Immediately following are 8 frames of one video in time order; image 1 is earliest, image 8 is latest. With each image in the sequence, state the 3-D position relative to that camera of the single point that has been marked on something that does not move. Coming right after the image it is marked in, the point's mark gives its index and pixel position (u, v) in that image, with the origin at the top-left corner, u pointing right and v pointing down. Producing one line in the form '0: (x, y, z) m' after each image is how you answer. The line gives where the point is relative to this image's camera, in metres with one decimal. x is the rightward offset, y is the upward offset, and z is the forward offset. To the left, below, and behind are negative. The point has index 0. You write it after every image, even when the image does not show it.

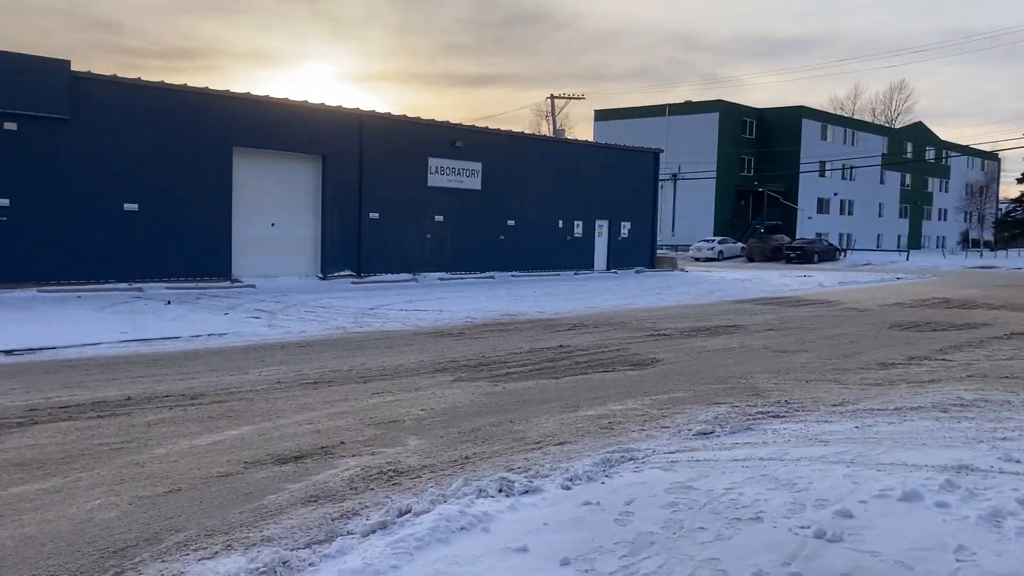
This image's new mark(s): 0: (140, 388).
0: (-4.2, -1.1, +10.2) m
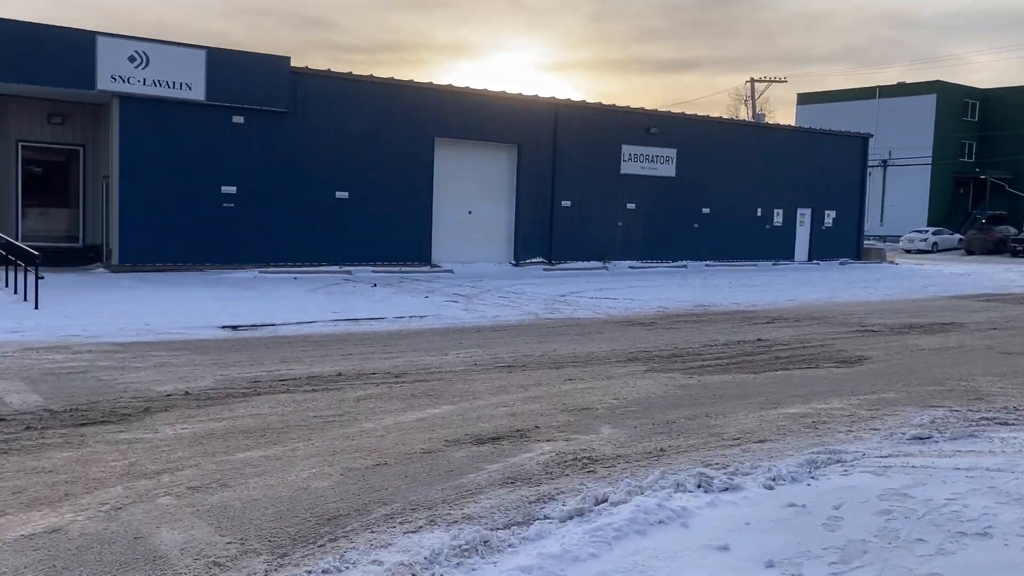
0: (-1.9, -0.9, +10.8) m
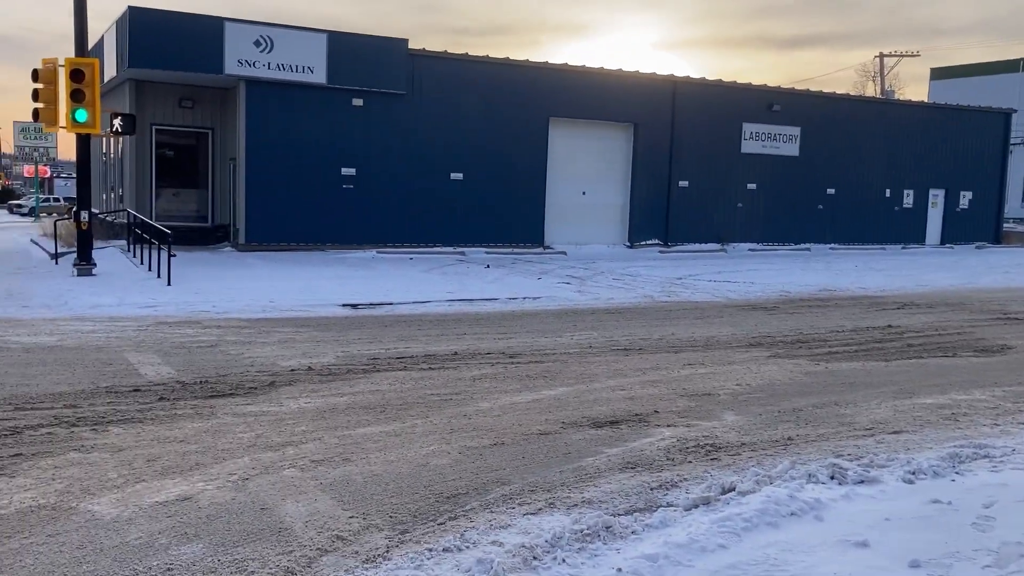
0: (-0.6, -0.7, +10.9) m
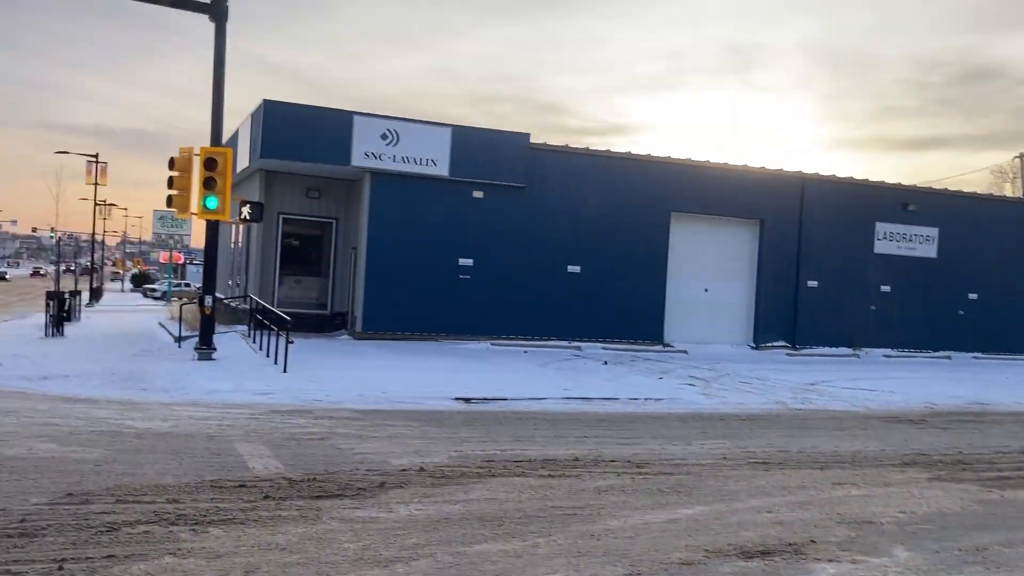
0: (+0.8, -1.8, +10.1) m
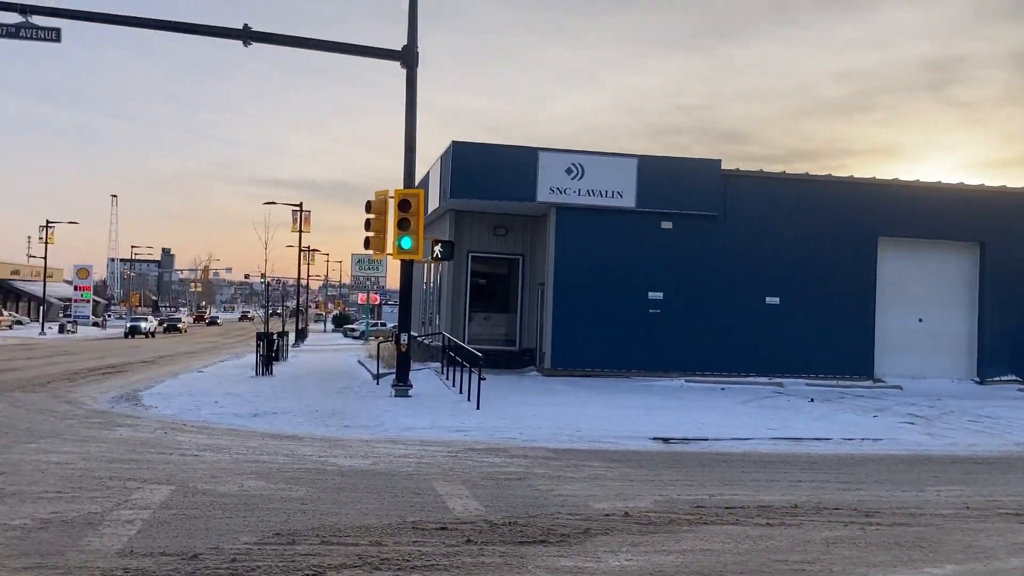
0: (+2.9, -2.1, +9.2) m
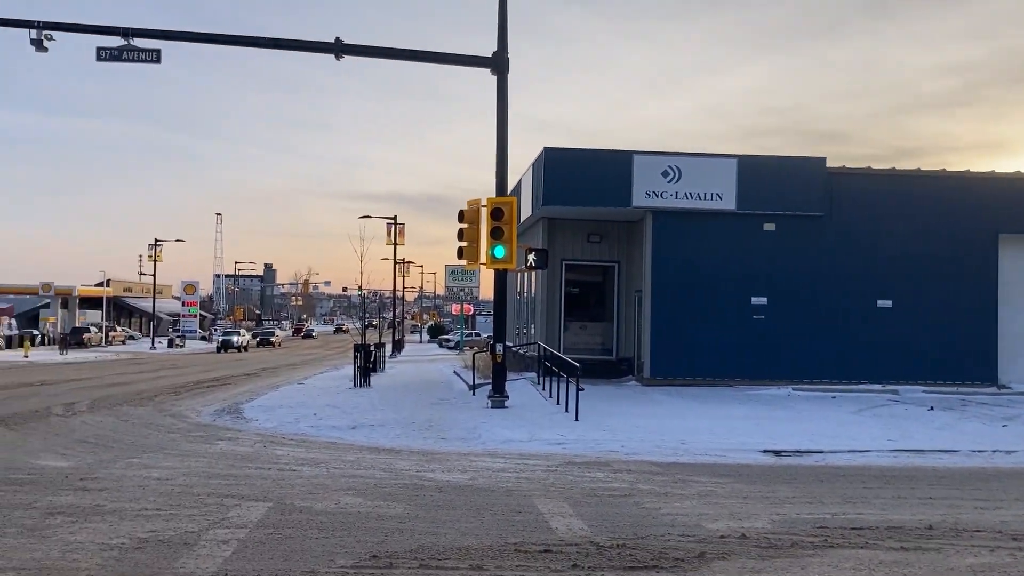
0: (+3.9, -2.1, +8.4) m
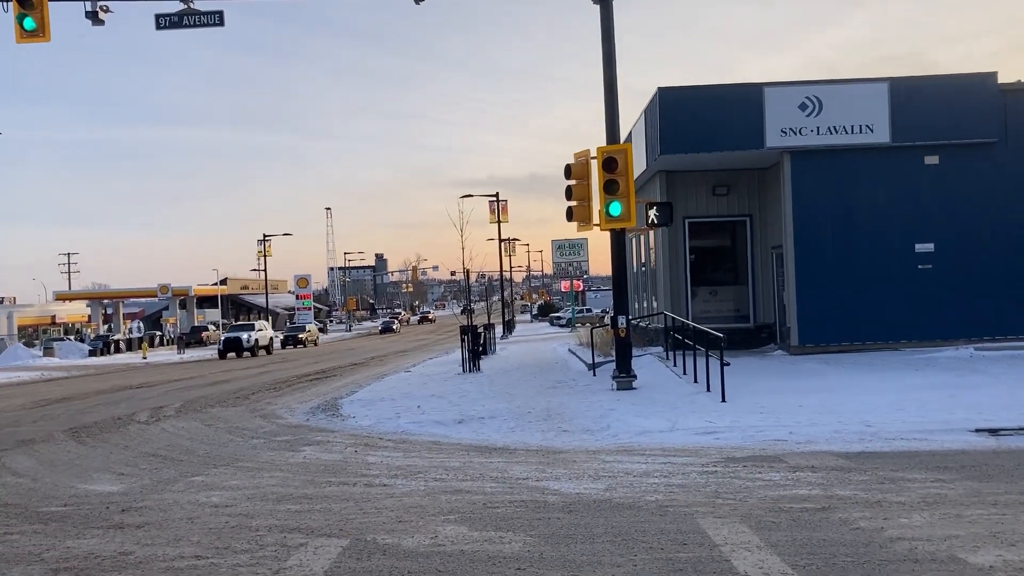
0: (+4.9, -1.5, +5.7) m
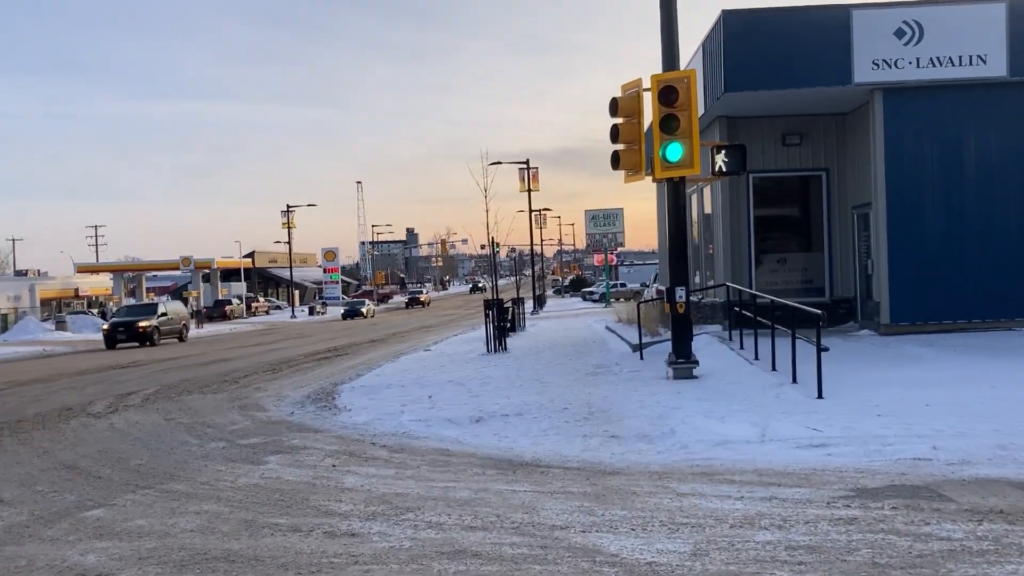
0: (+5.1, -1.3, +2.7) m
